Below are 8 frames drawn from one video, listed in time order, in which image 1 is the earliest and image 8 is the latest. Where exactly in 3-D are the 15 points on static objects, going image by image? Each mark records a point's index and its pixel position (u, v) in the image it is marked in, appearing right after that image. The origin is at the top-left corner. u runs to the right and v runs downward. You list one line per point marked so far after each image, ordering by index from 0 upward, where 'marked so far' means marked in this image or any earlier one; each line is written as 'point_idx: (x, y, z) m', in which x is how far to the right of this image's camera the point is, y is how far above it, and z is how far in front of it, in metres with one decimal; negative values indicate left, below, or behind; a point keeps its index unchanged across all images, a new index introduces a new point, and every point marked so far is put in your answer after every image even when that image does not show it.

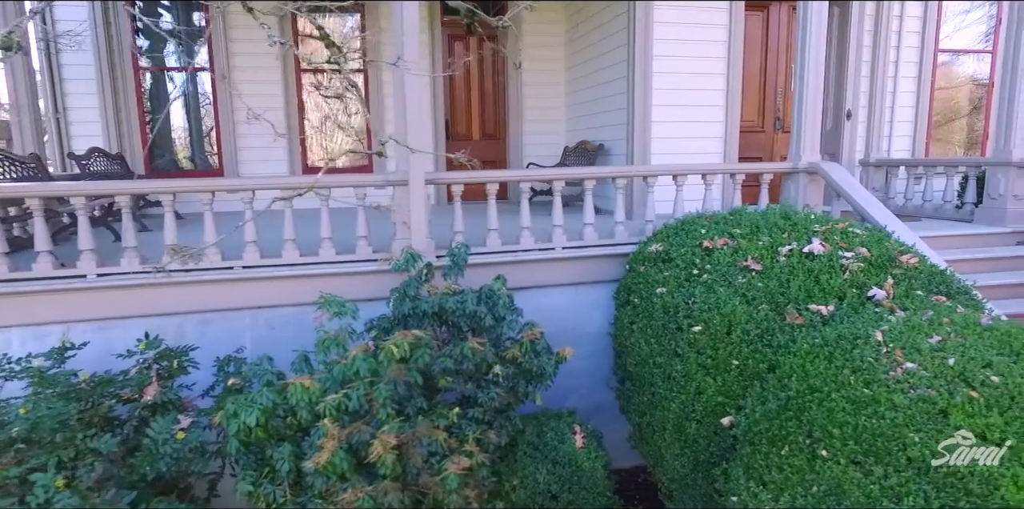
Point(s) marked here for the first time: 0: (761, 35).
0: (+1.8, +1.6, +5.9) m
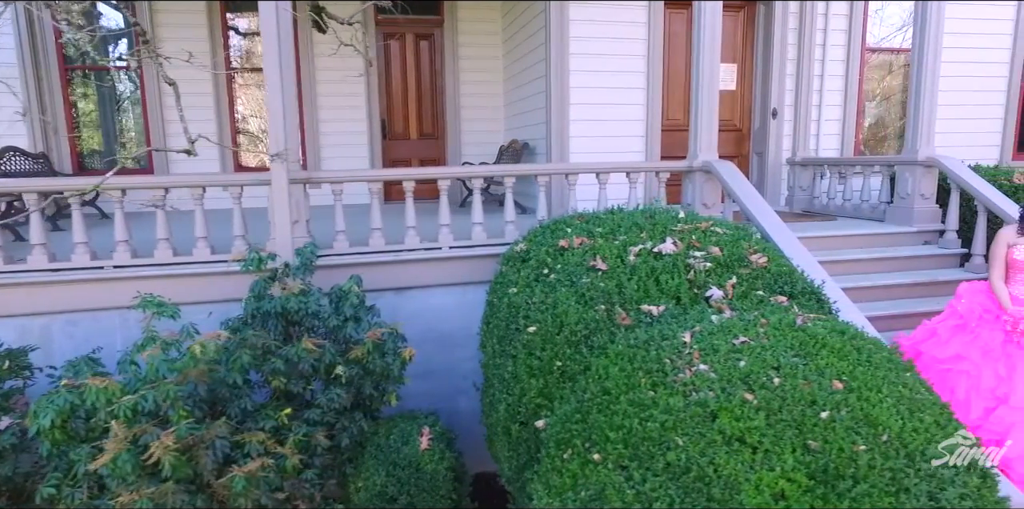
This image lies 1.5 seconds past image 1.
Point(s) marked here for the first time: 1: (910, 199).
0: (+1.3, +1.6, +5.9) m
1: (+2.4, +0.3, +4.8) m
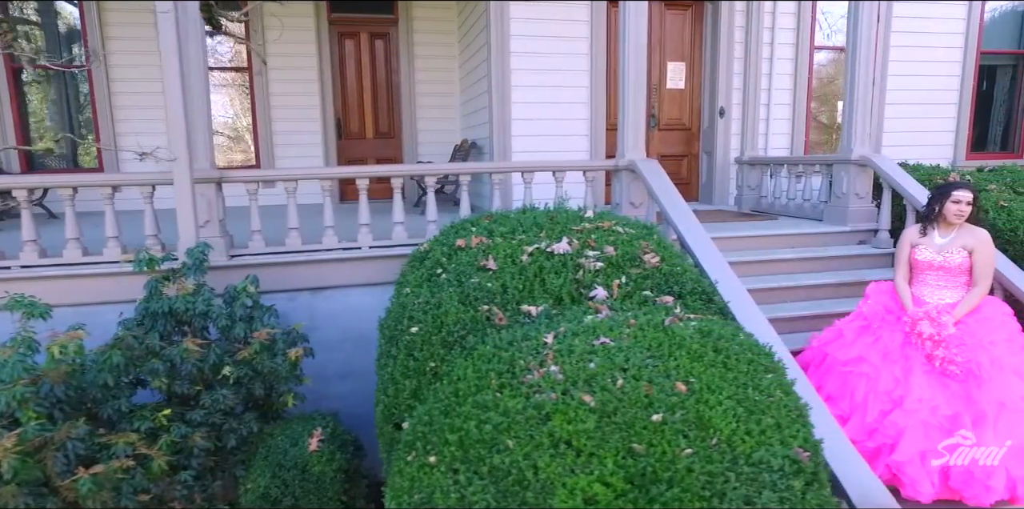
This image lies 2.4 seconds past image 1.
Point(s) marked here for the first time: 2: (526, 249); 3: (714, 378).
0: (+0.9, +1.6, +5.9) m
1: (+2.0, +0.3, +4.8) m
2: (+0.1, 0.0, +3.0) m
3: (+0.5, -0.3, +2.0) m
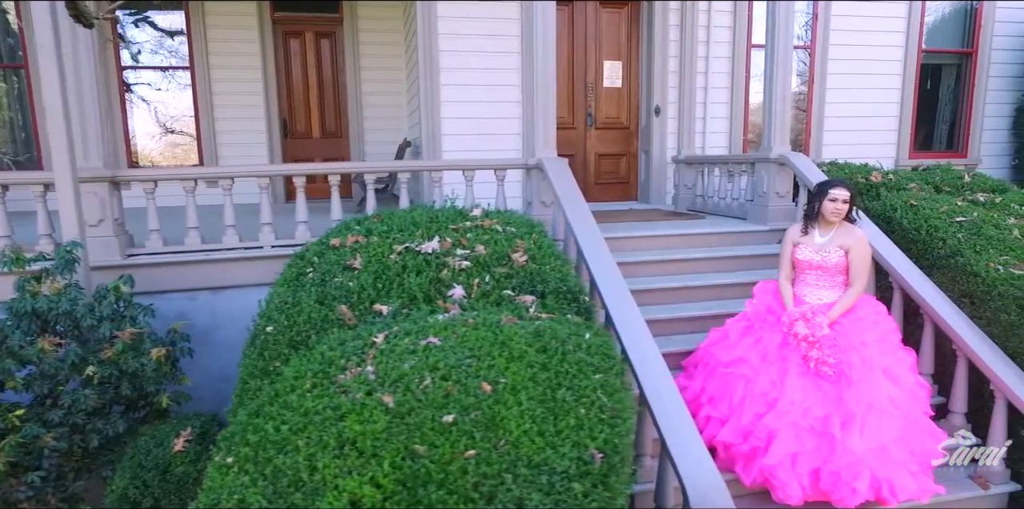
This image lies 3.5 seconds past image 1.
0: (+0.4, +1.6, +5.8) m
1: (+1.5, +0.3, +4.7) m
2: (-0.4, 0.0, +2.9) m
3: (0.0, -0.3, +2.0) m
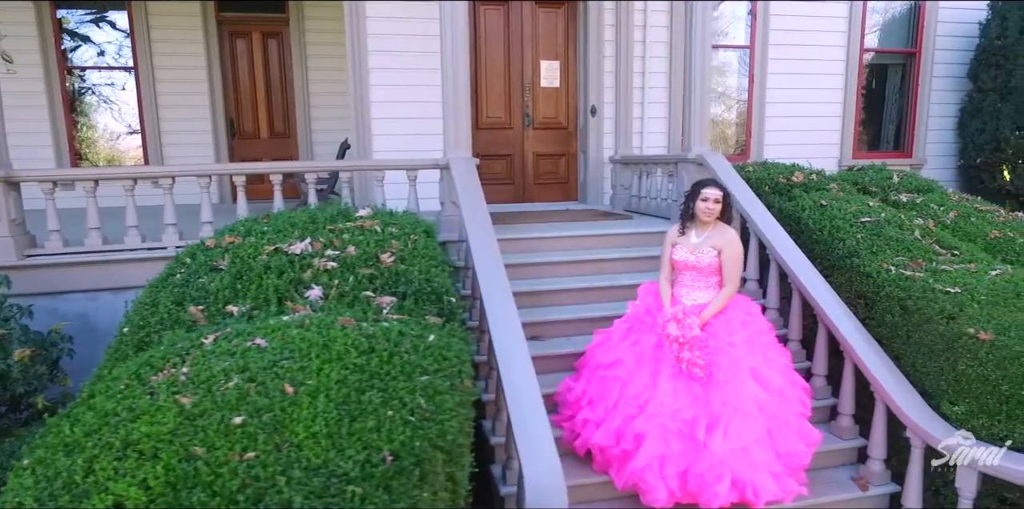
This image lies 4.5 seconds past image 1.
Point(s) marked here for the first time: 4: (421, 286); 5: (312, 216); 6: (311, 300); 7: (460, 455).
0: (-0.1, +1.6, +5.8) m
1: (+1.0, +0.3, +4.7) m
2: (-0.9, 0.0, +2.9) m
3: (-0.4, -0.3, +2.0) m
4: (-0.3, -0.1, +2.8) m
5: (-0.8, +0.2, +3.3) m
6: (-0.7, -0.2, +2.7) m
7: (-0.1, -0.6, +2.2) m
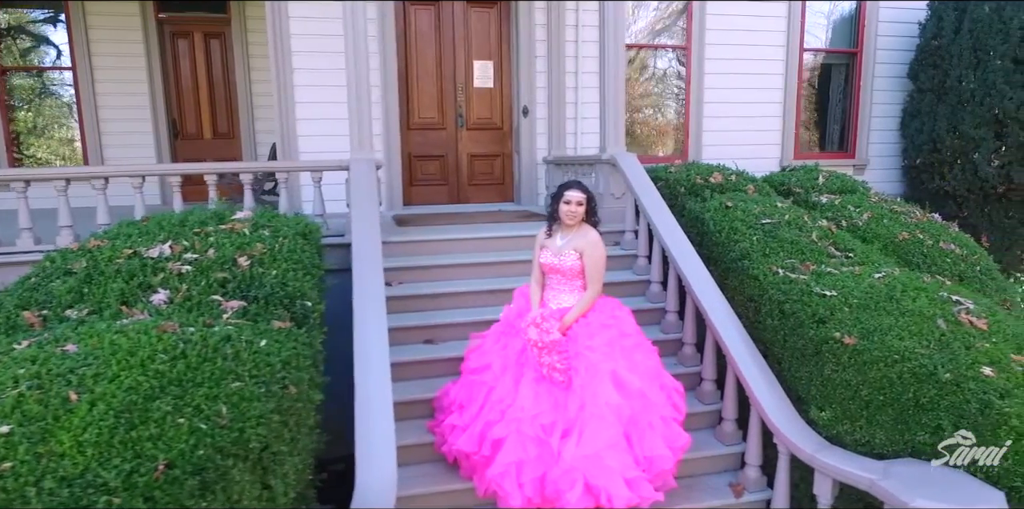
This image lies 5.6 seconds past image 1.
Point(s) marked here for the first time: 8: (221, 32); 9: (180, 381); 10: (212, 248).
0: (-0.6, +1.6, +5.8) m
1: (+0.5, +0.3, +4.7) m
2: (-1.4, 0.0, +2.9) m
3: (-0.9, -0.3, +2.0) m
4: (-0.8, -0.1, +2.8) m
5: (-1.3, +0.1, +3.2) m
6: (-1.2, -0.2, +2.6) m
7: (-0.6, -0.6, +2.2) m
8: (-2.6, +2.0, +7.1) m
9: (-0.9, -0.3, +2.1) m
10: (-1.1, 0.0, +2.9) m
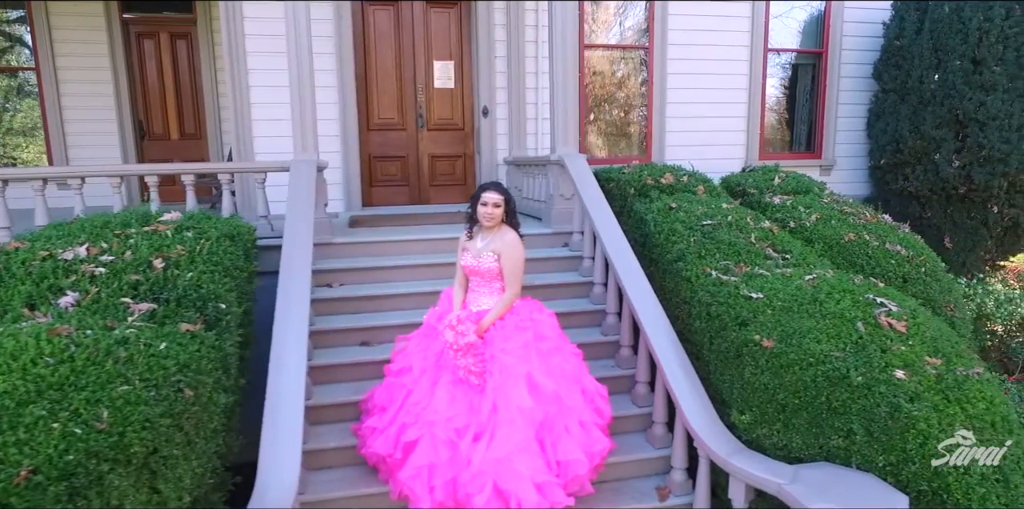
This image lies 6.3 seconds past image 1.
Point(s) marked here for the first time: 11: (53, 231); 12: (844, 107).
0: (-0.9, +1.6, +5.8) m
1: (+0.2, +0.3, +4.7) m
2: (-1.7, 0.0, +2.9) m
3: (-1.2, -0.3, +1.9) m
4: (-1.1, -0.1, +2.8) m
5: (-1.6, +0.1, +3.2) m
6: (-1.5, -0.2, +2.6) m
7: (-0.9, -0.6, +2.2) m
8: (-2.9, +2.0, +7.1) m
9: (-1.1, -0.3, +2.1) m
10: (-1.4, 0.0, +2.9) m
11: (-1.8, +0.1, +3.1) m
12: (+2.7, +1.2, +6.6) m
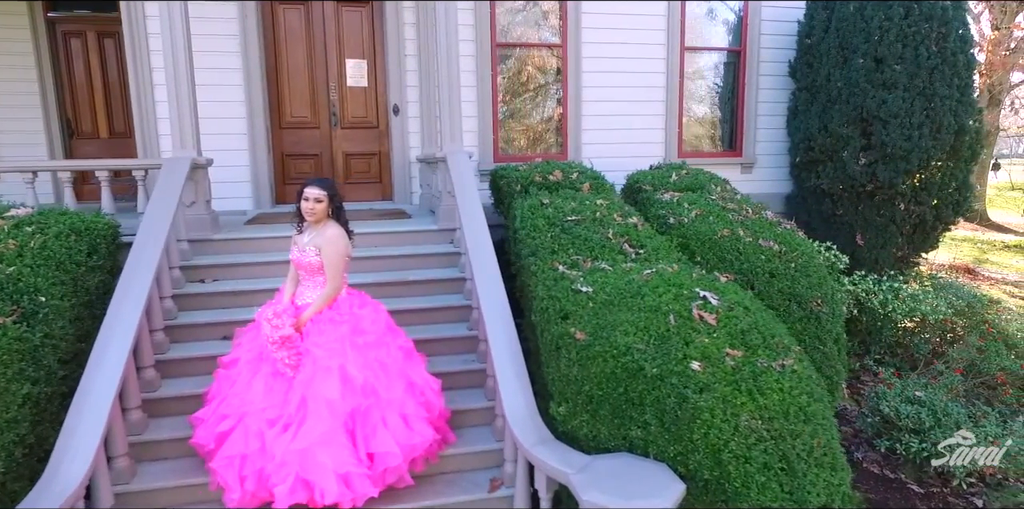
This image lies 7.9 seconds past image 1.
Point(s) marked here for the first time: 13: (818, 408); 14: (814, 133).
0: (-1.5, +1.6, +5.8) m
1: (-0.4, +0.3, +4.7) m
2: (-2.3, 0.0, +2.9) m
3: (-1.9, -0.3, +2.0) m
4: (-1.8, -0.1, +2.8) m
5: (-2.3, +0.2, +3.3) m
6: (-2.1, -0.1, +2.6) m
7: (-1.6, -0.6, +2.2) m
8: (-3.5, +2.0, +7.1) m
9: (-1.8, -0.3, +2.1) m
10: (-2.0, 0.0, +3.0) m
11: (-2.4, +0.1, +3.2) m
12: (+2.1, +1.2, +6.7) m
13: (+1.0, -0.5, +2.7) m
14: (+2.3, +0.9, +6.0) m
